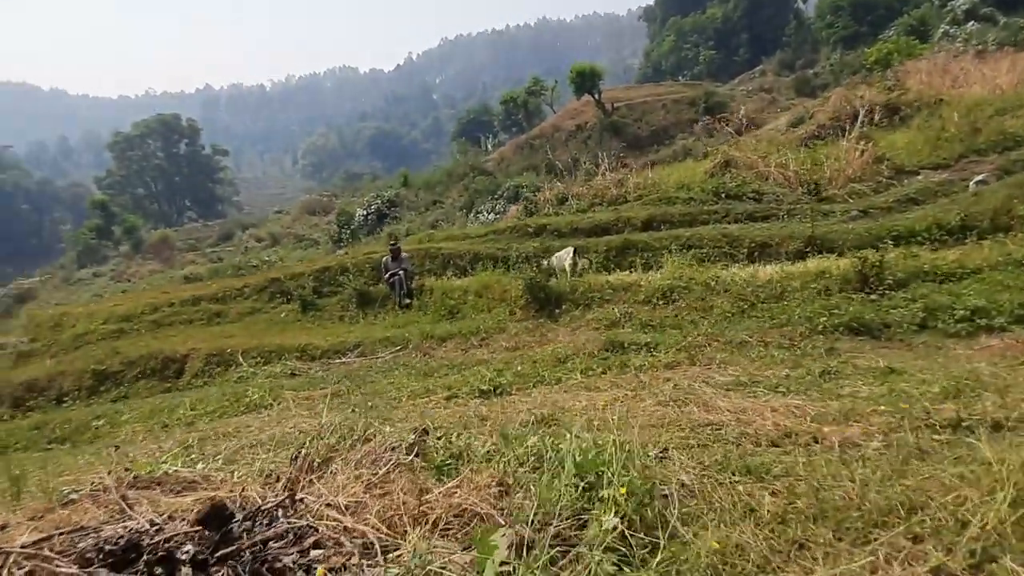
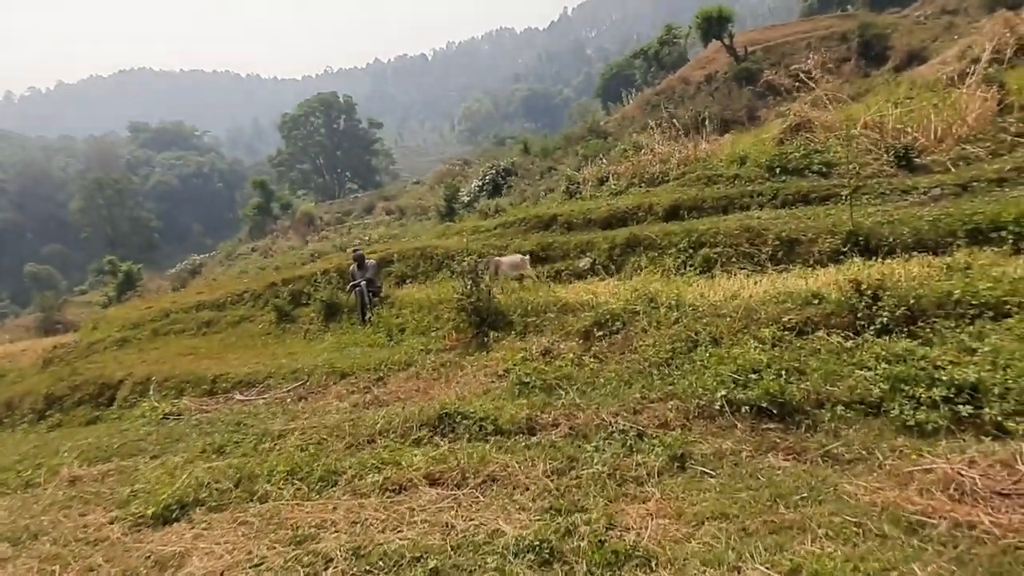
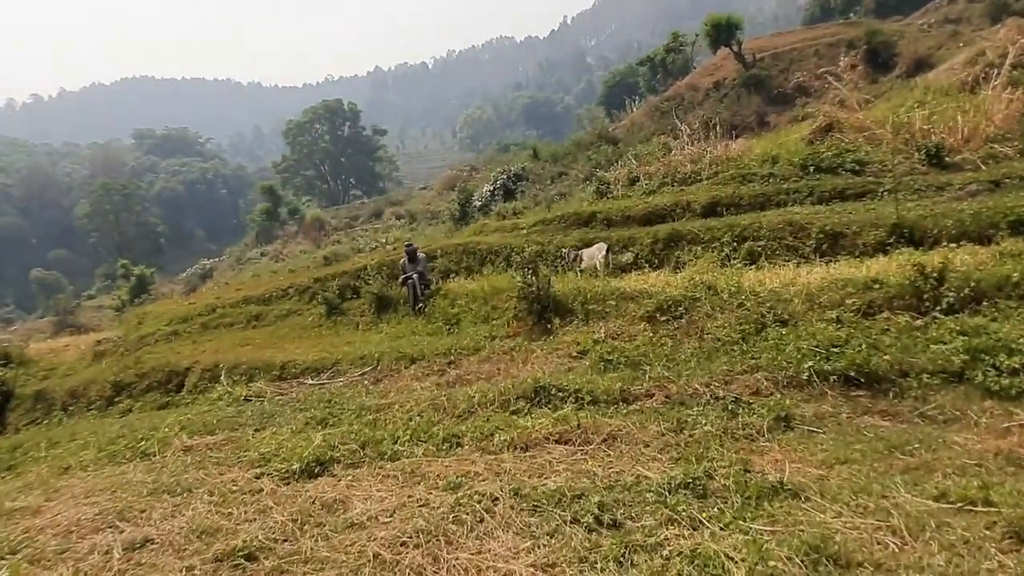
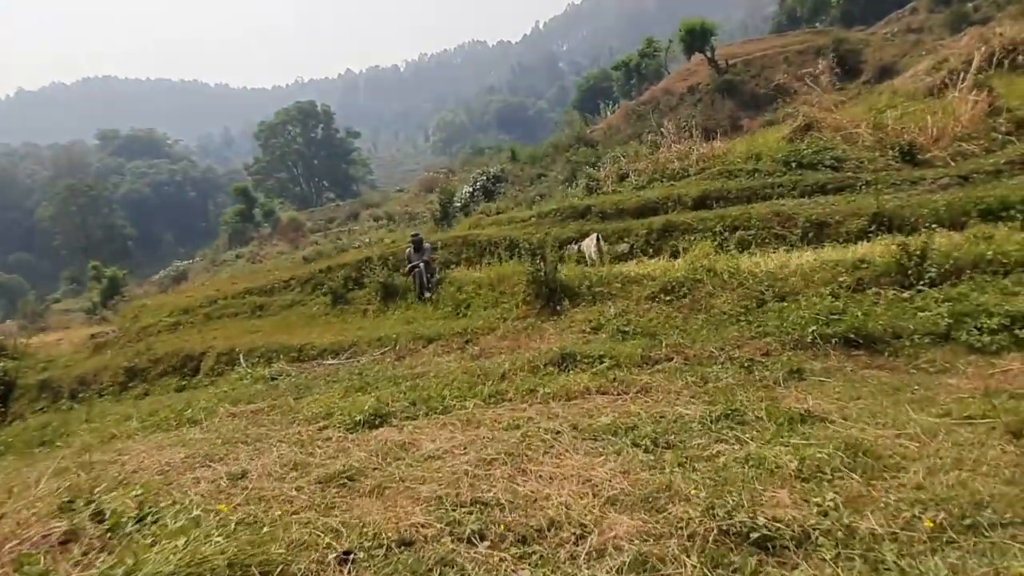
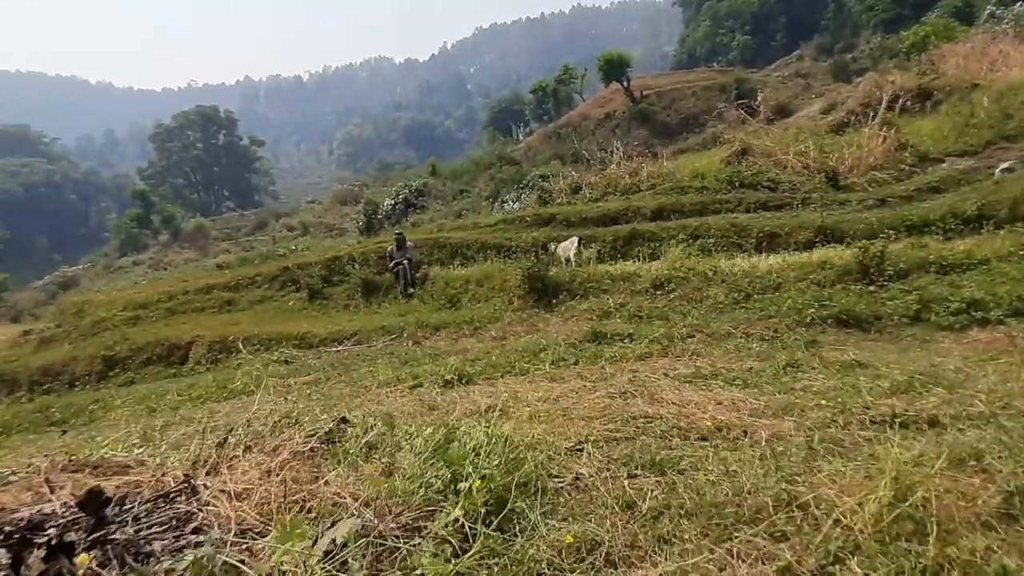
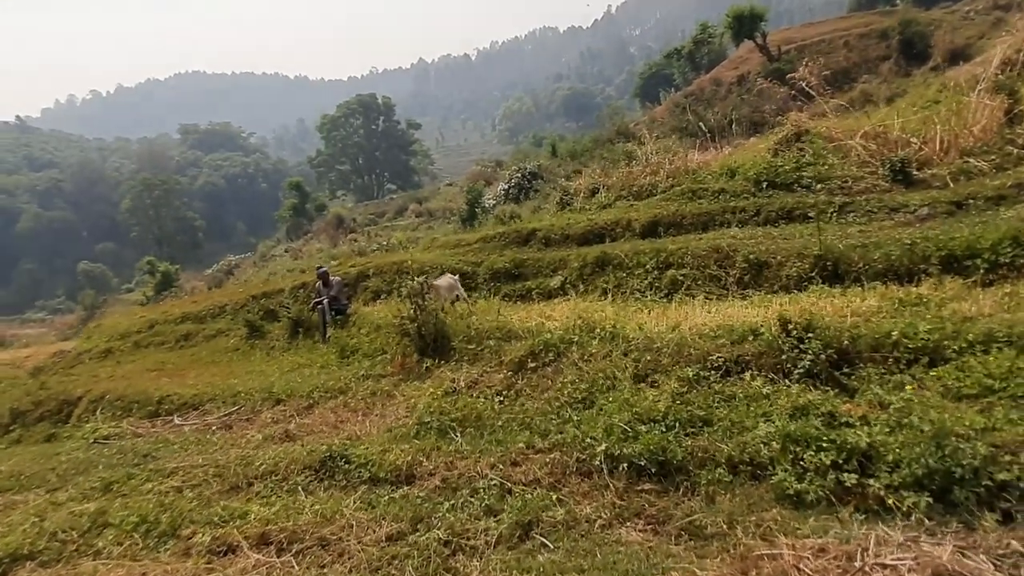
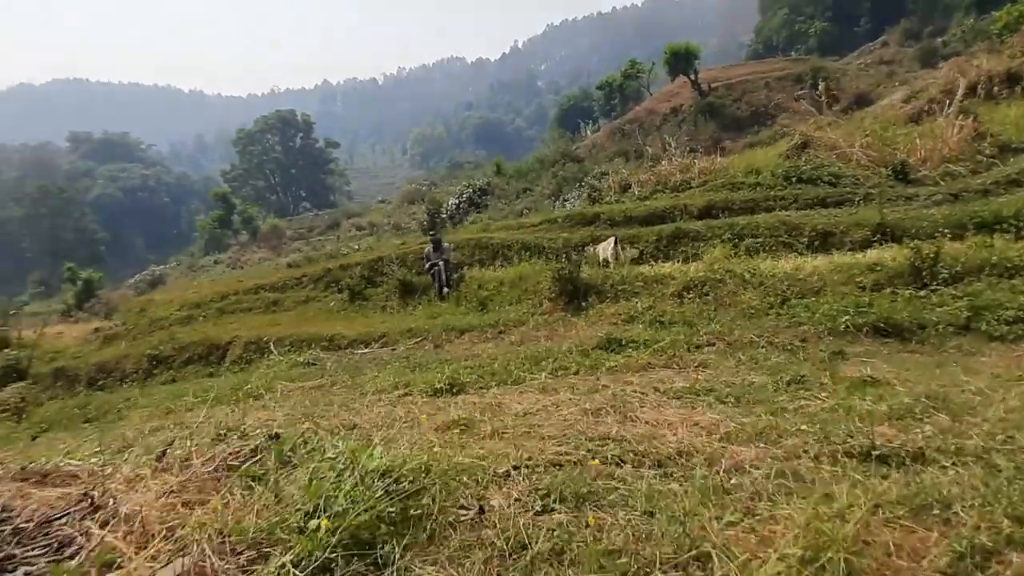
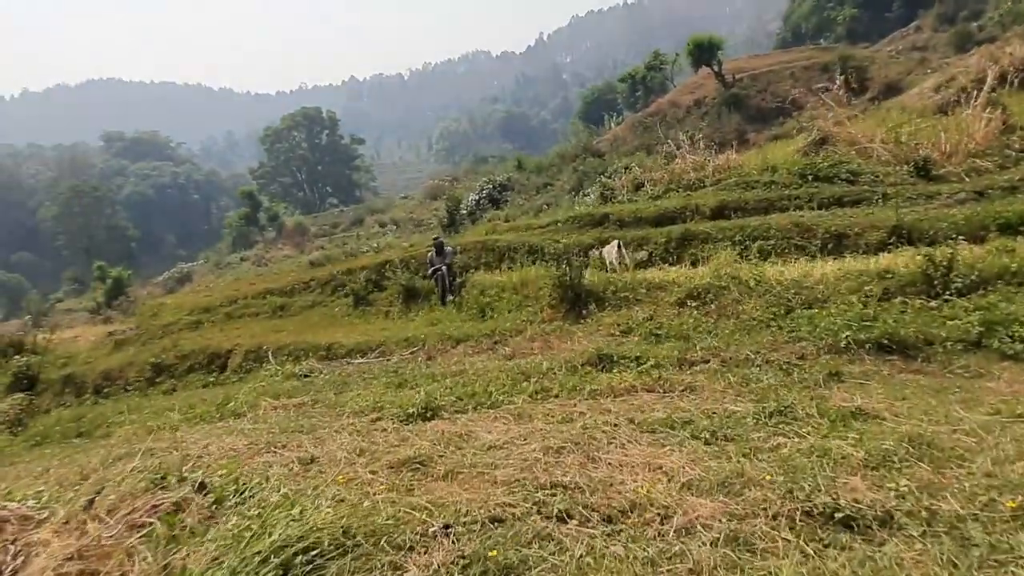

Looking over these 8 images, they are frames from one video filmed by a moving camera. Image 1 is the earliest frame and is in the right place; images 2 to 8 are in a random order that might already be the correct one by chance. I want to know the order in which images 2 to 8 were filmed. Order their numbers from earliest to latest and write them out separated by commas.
5, 7, 8, 4, 3, 2, 6
